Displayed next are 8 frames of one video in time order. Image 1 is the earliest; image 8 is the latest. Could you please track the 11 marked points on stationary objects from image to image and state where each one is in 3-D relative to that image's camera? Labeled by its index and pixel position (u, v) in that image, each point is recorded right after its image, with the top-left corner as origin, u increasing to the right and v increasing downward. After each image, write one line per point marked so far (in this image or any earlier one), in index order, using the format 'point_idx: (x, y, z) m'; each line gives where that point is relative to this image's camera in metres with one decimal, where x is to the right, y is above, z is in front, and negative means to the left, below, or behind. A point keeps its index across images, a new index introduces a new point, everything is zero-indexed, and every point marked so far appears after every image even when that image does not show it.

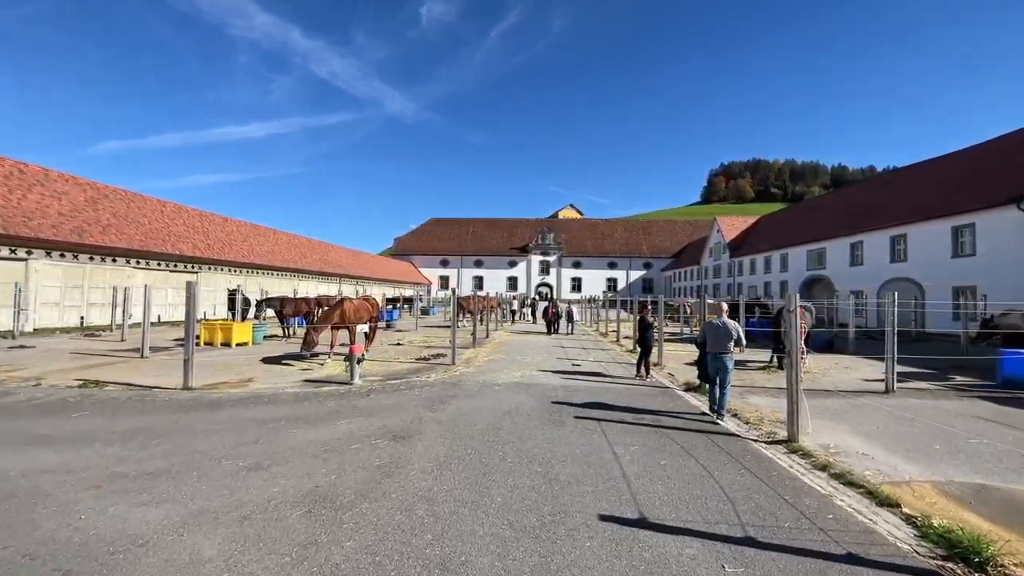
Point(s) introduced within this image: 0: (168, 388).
0: (-7.5, -2.2, +9.8) m
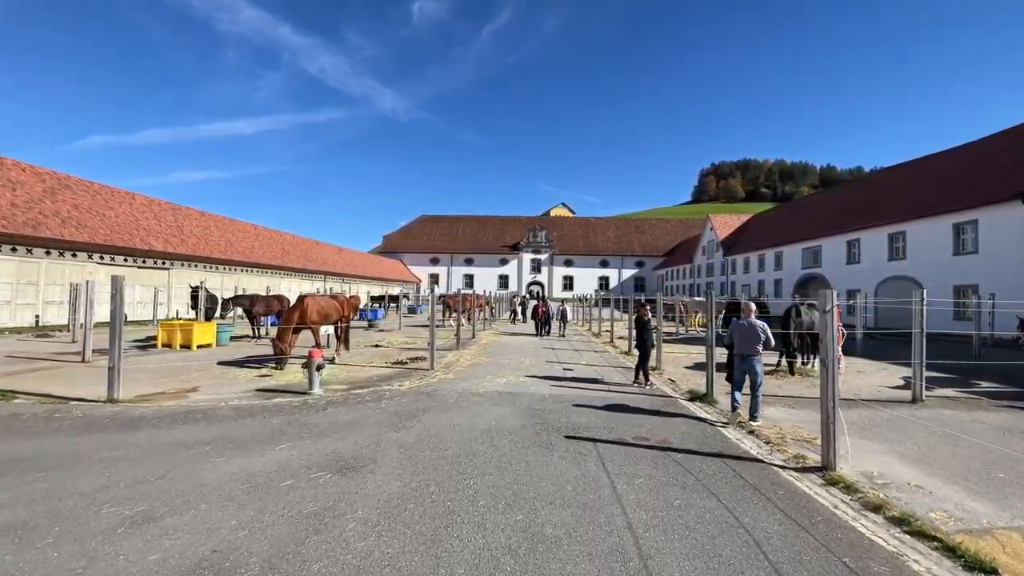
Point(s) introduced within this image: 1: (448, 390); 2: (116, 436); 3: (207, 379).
0: (-7.8, -2.1, +8.3) m
1: (-1.4, -2.3, +9.8) m
2: (-5.8, -2.2, +6.5) m
3: (-7.3, -2.2, +10.7) m
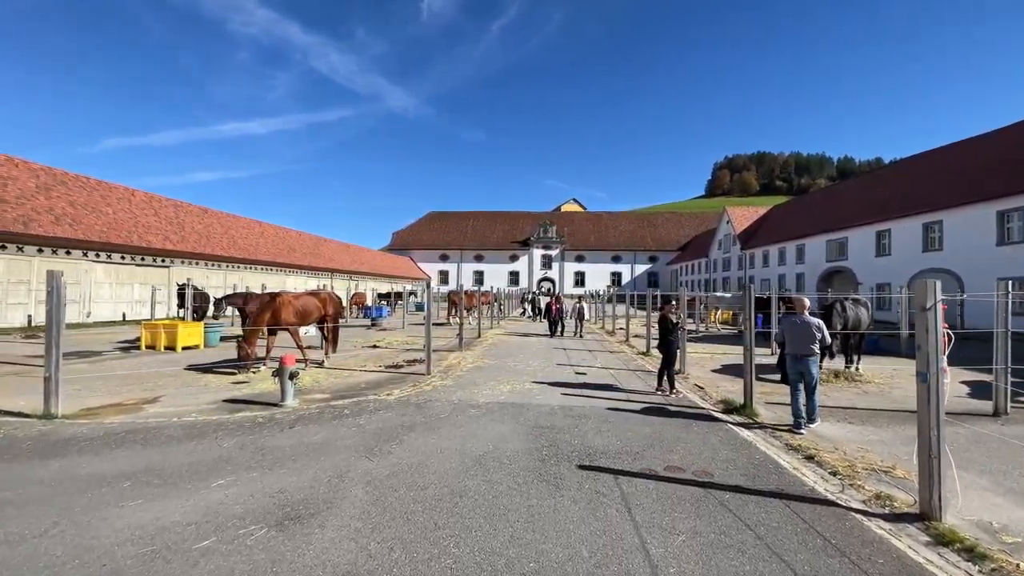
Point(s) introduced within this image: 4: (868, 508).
0: (-7.8, -2.1, +7.1) m
1: (-1.4, -2.2, +8.5) m
2: (-5.8, -2.1, +5.3) m
3: (-7.2, -2.1, +9.5) m
4: (+3.7, -2.3, +4.7) m
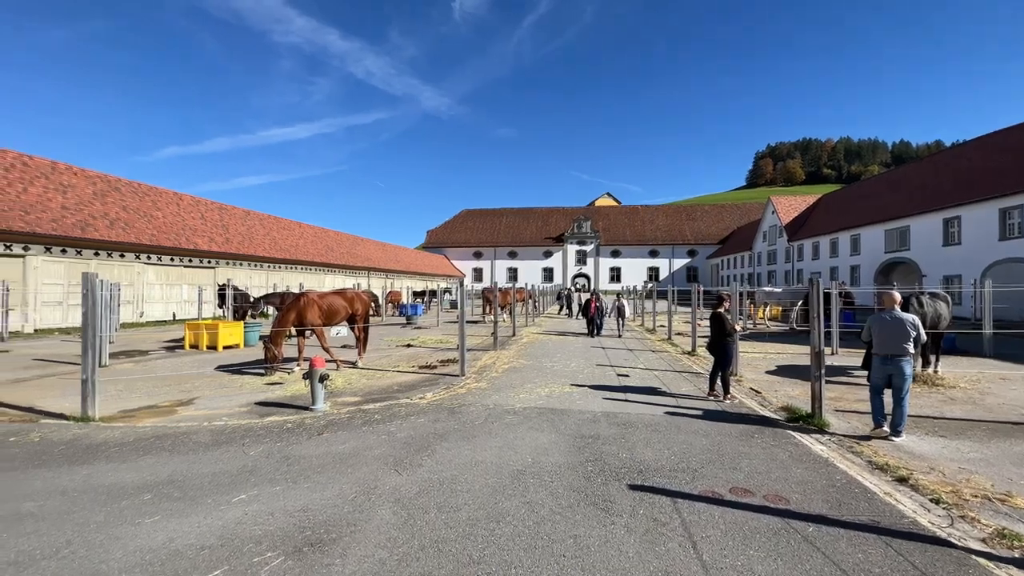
0: (-7.2, -2.1, +7.1) m
1: (-0.7, -2.1, +8.0) m
2: (-5.4, -2.2, +5.2) m
3: (-6.4, -2.1, +9.5) m
4: (+4.1, -2.2, +3.8) m
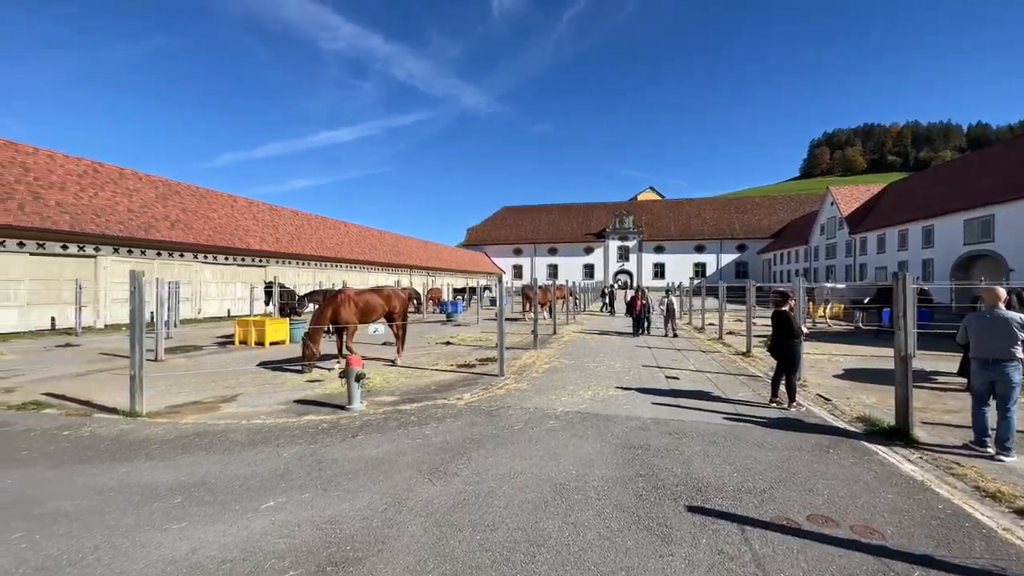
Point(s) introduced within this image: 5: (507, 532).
0: (-6.5, -2.1, +7.3) m
1: (0.0, -2.1, +7.6) m
2: (-4.9, -2.1, +5.2) m
3: (-5.5, -2.1, +9.6) m
4: (+4.4, -2.2, +3.0) m
5: (0.0, -2.1, +3.9) m
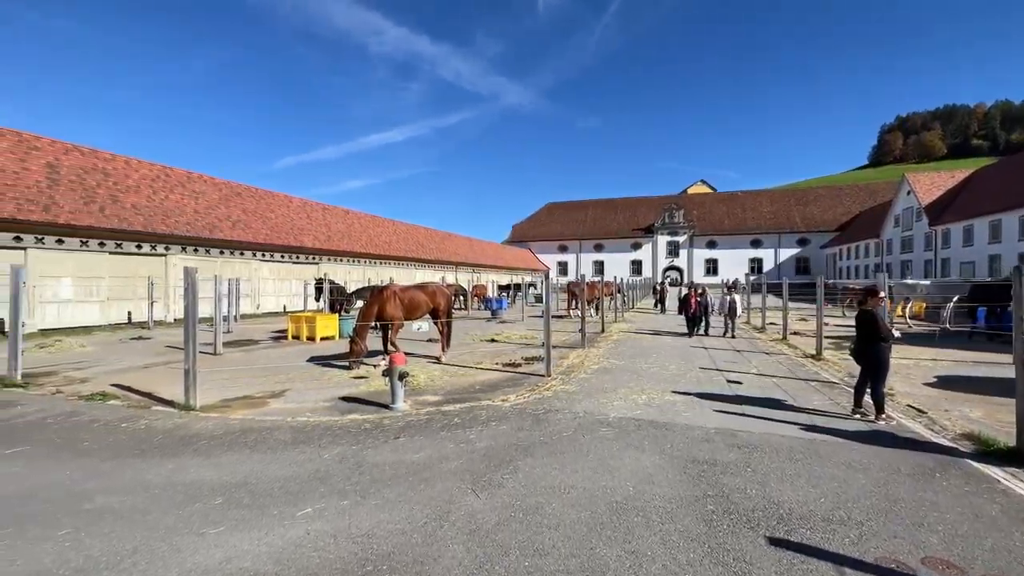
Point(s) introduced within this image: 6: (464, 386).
0: (-5.7, -2.0, +7.5) m
1: (+0.8, -2.0, +7.2) m
2: (-4.3, -2.1, +5.2) m
3: (-4.5, -2.0, +9.6) m
4: (+4.7, -2.2, +2.2) m
5: (+0.4, -2.1, +3.5) m
6: (-1.0, -2.0, +9.2) m
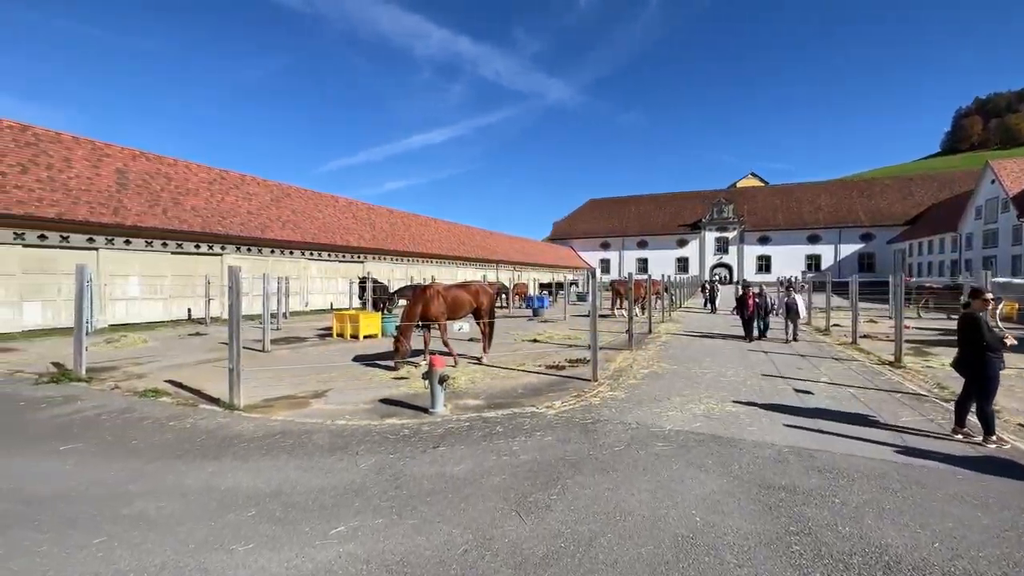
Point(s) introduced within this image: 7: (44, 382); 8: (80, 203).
0: (-5.0, -2.0, +7.5) m
1: (+1.5, -2.0, +6.6) m
2: (-3.8, -2.1, +5.2) m
3: (-3.6, -2.0, +9.6) m
4: (+4.9, -2.2, +1.3) m
5: (+0.7, -2.1, +3.0) m
6: (-0.1, -2.0, +8.8) m
7: (-9.7, -2.0, +9.3) m
8: (-19.3, +3.8, +20.0) m
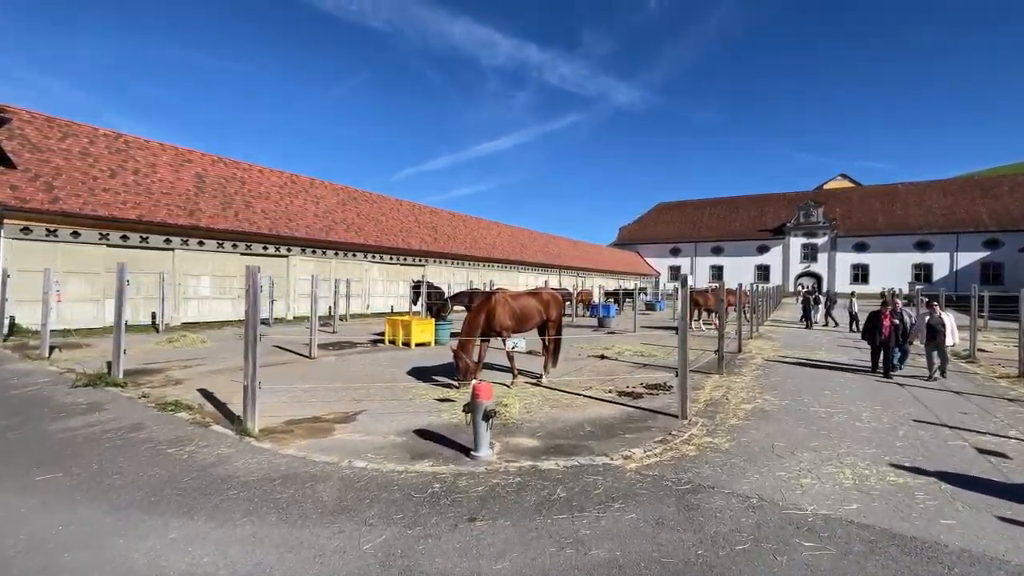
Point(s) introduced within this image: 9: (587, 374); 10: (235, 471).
0: (-4.1, -2.0, +6.5) m
1: (+2.2, -2.2, +4.7) m
2: (-3.3, -2.1, +3.9) m
3: (-2.5, -2.1, +8.3) m
4: (+4.9, -2.4, -1.1) m
5: (+0.9, -2.2, +1.2) m
6: (+0.9, -2.2, +7.0) m
7: (-8.5, -1.9, +8.9) m
8: (-16.4, +3.8, +20.8) m
9: (+1.8, -2.1, +11.0) m
10: (-3.2, -2.1, +5.1) m
